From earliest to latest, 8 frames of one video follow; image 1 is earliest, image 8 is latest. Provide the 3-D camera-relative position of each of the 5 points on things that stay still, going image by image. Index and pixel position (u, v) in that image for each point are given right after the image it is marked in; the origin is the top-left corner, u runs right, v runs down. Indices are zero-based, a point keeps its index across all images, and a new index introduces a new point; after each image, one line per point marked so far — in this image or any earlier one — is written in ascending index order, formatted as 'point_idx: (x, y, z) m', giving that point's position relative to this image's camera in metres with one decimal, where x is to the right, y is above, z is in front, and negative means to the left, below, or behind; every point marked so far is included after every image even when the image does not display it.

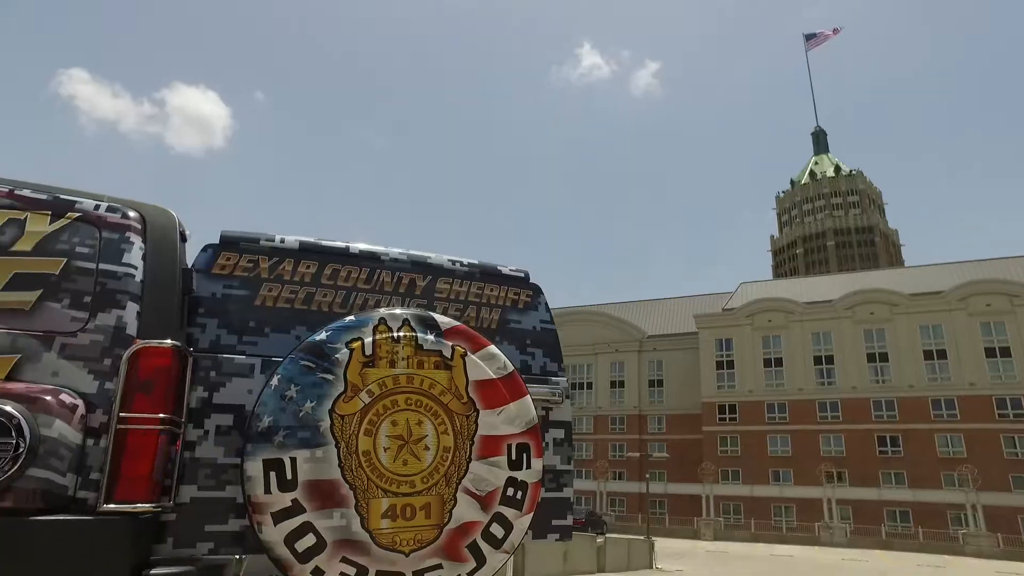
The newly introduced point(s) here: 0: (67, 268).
0: (-1.6, +0.2, +2.4) m
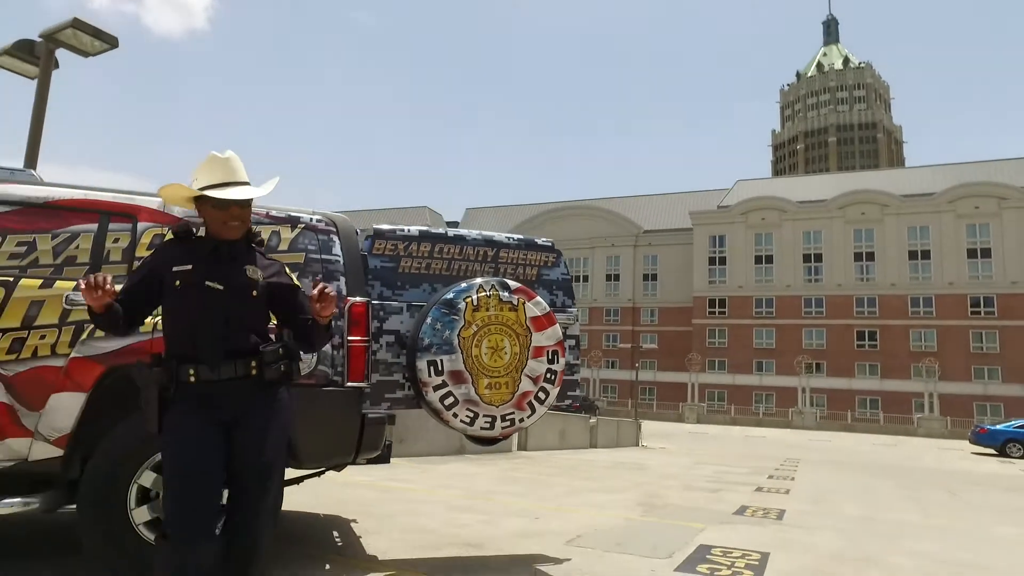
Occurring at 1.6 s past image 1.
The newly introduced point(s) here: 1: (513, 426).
0: (-1.4, +0.3, +4.4) m
1: (-0.1, -0.9, +4.4) m
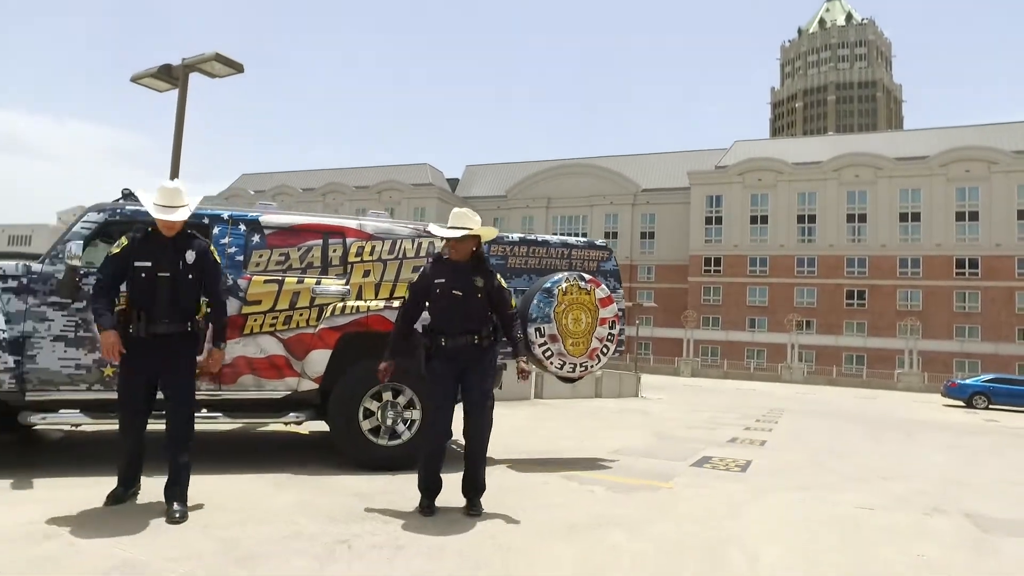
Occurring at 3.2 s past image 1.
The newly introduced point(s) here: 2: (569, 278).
0: (-0.6, +0.4, +6.5) m
1: (+0.7, -0.8, +6.6) m
2: (+0.6, +0.1, +6.7) m
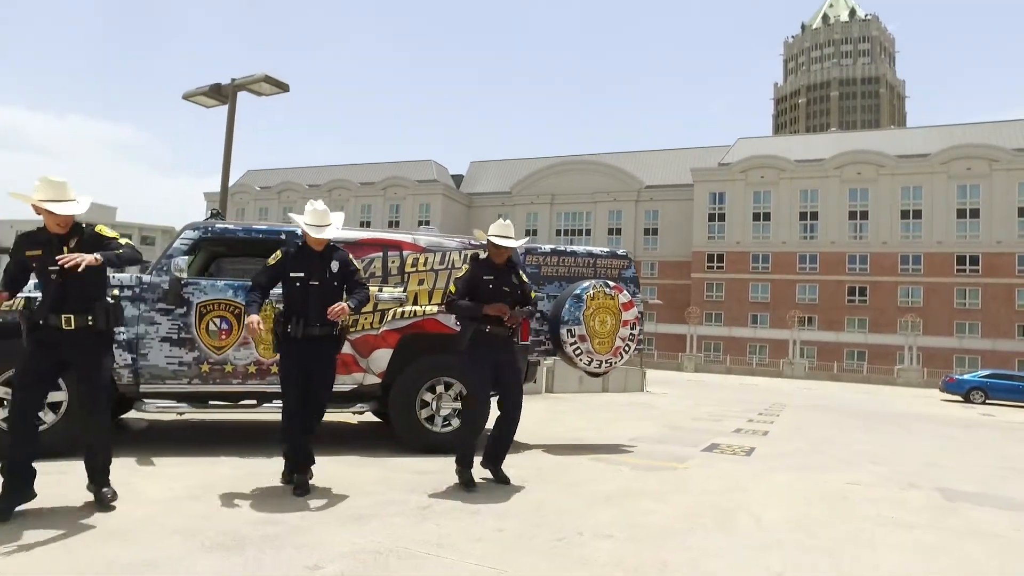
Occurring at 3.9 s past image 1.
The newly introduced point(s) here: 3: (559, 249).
0: (-0.2, +0.3, +7.4) m
1: (+1.1, -0.9, +7.6) m
2: (+1.0, 0.0, +7.6) m
3: (+0.6, +0.5, +8.0) m
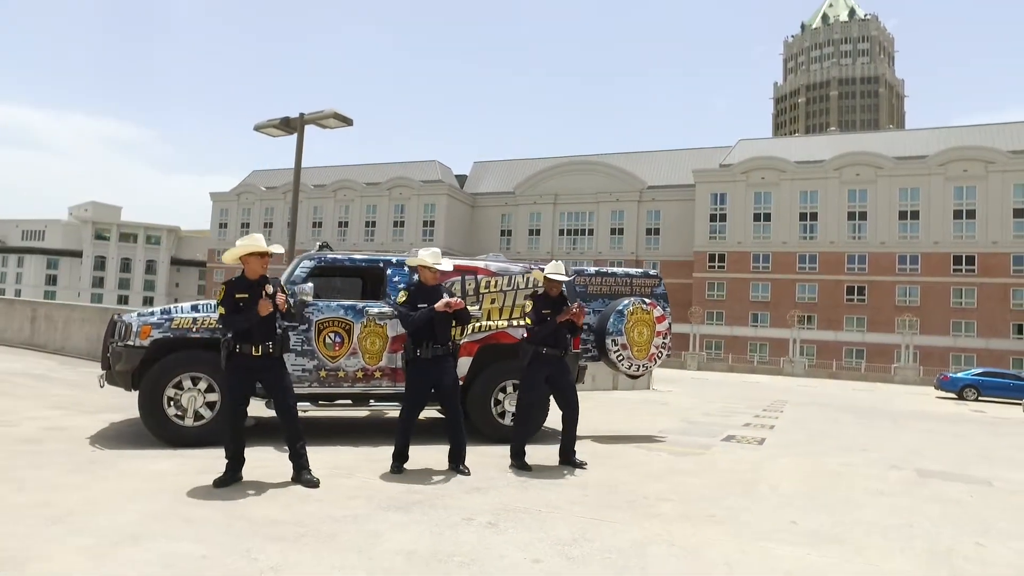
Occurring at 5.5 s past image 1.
0: (+0.5, +0.1, +8.9) m
1: (+1.8, -1.1, +9.0) m
2: (+1.7, -0.2, +9.1) m
3: (+1.3, +0.2, +9.5) m
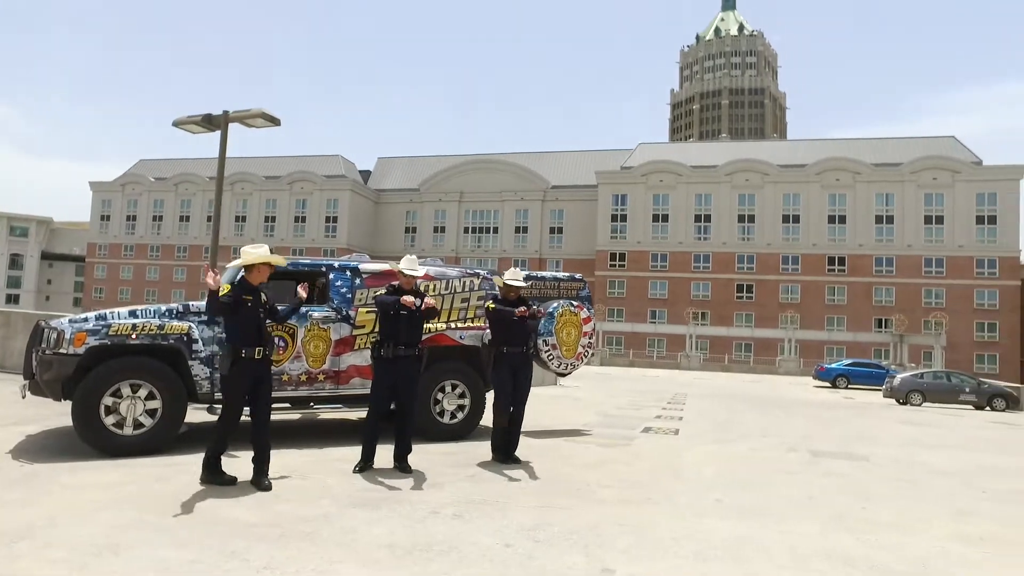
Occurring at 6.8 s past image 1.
0: (-0.4, 0.0, +9.4) m
1: (+0.9, -1.2, +9.7) m
2: (+0.7, -0.2, +9.7) m
3: (+0.3, +0.2, +10.0) m
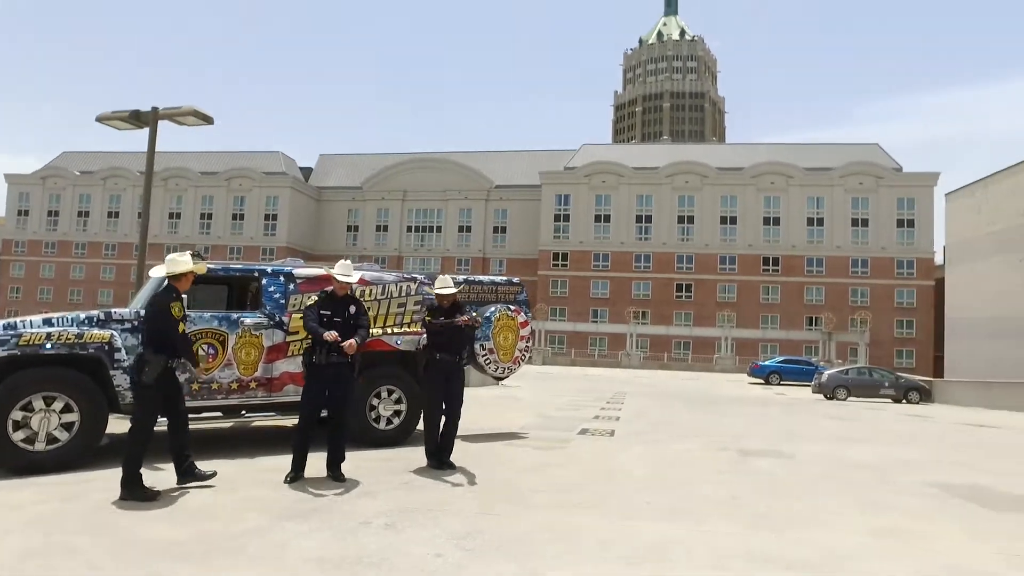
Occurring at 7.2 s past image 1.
0: (-1.3, -0.1, +9.3) m
1: (0.0, -1.2, +9.8) m
2: (-0.2, -0.3, +9.8) m
3: (-0.6, +0.1, +10.1) m
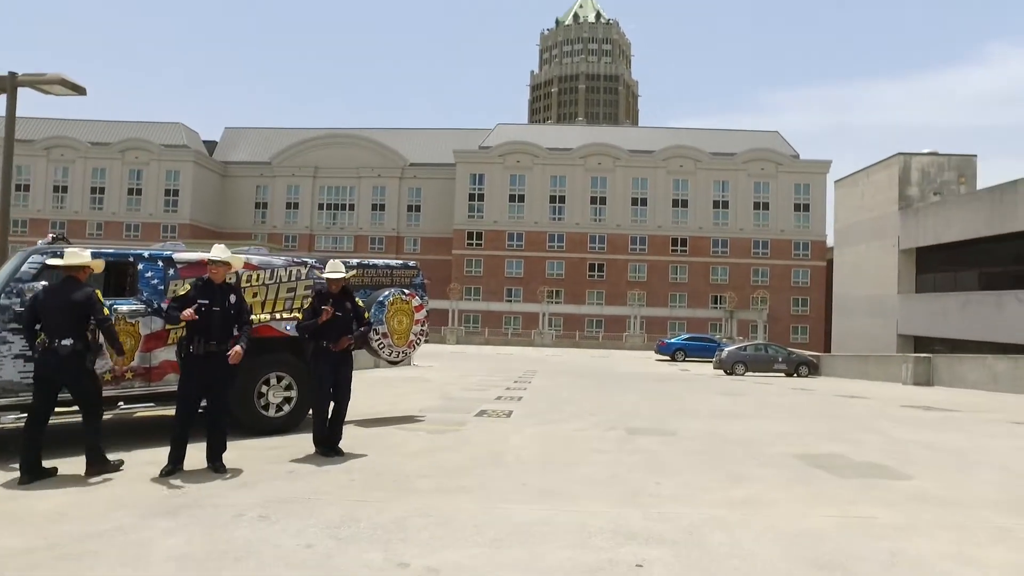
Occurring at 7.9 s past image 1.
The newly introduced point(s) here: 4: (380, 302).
0: (-2.7, +0.2, +9.1) m
1: (-1.5, -1.0, +9.7) m
2: (-1.7, -0.1, +9.7) m
3: (-2.2, +0.4, +9.9) m
4: (-1.9, -0.2, +9.5) m
